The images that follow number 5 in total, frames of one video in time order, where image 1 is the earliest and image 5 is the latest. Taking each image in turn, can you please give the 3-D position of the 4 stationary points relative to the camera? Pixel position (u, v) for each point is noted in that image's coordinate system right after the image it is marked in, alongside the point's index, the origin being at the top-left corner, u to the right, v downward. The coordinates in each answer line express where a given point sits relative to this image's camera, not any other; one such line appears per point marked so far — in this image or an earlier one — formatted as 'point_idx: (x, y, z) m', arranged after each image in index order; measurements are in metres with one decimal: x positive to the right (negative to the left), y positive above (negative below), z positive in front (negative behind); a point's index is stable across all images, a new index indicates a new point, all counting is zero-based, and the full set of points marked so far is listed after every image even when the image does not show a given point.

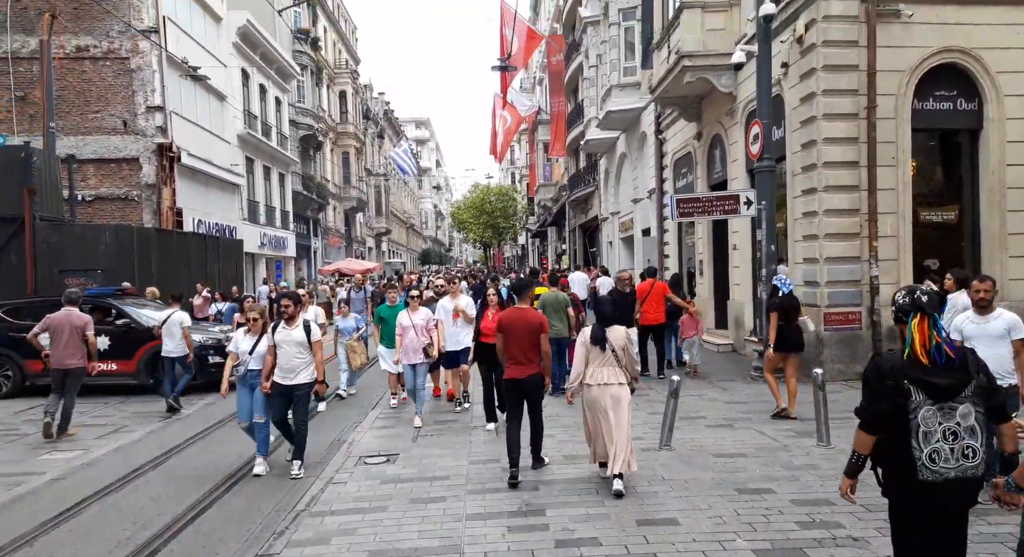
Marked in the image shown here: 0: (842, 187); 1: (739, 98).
0: (+4.4, +1.2, +11.9) m
1: (+3.9, +3.1, +15.5) m
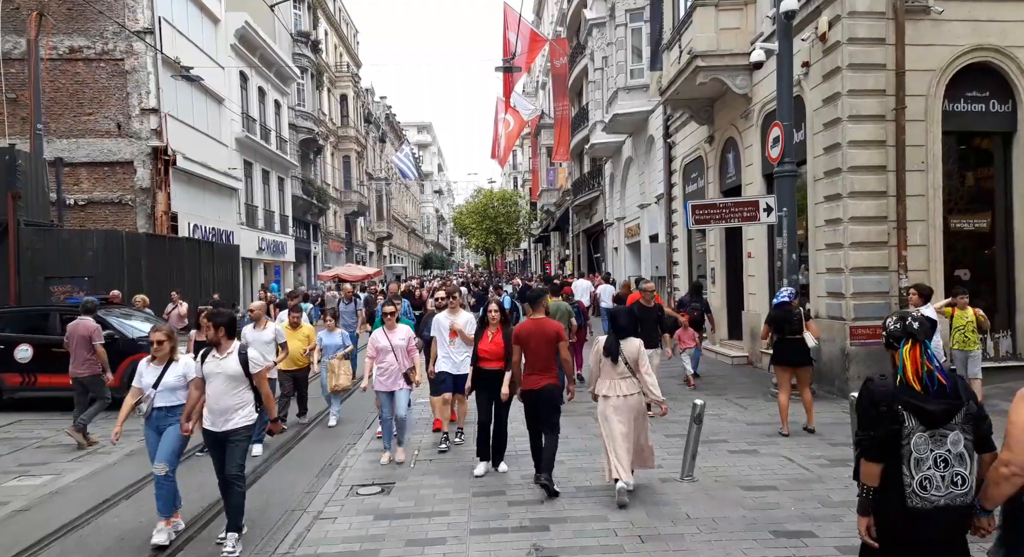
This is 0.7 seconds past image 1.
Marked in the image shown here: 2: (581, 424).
0: (+4.5, +1.1, +11.2) m
1: (+4.0, +3.0, +14.9) m
2: (+0.8, -1.7, +10.1) m
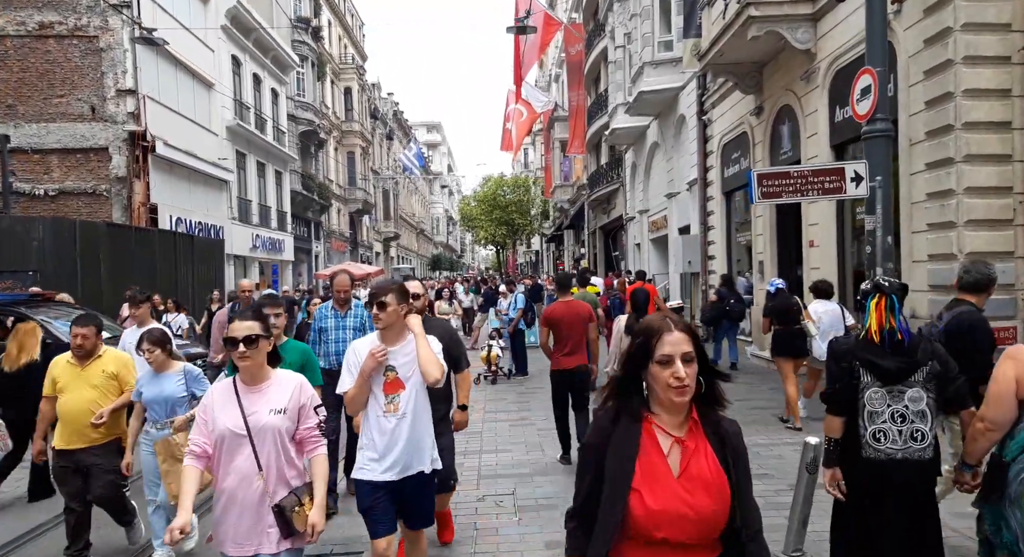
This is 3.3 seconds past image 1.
0: (+4.6, +1.2, +8.7) m
1: (+4.2, +3.1, +12.4) m
2: (+0.9, -1.5, +7.7) m
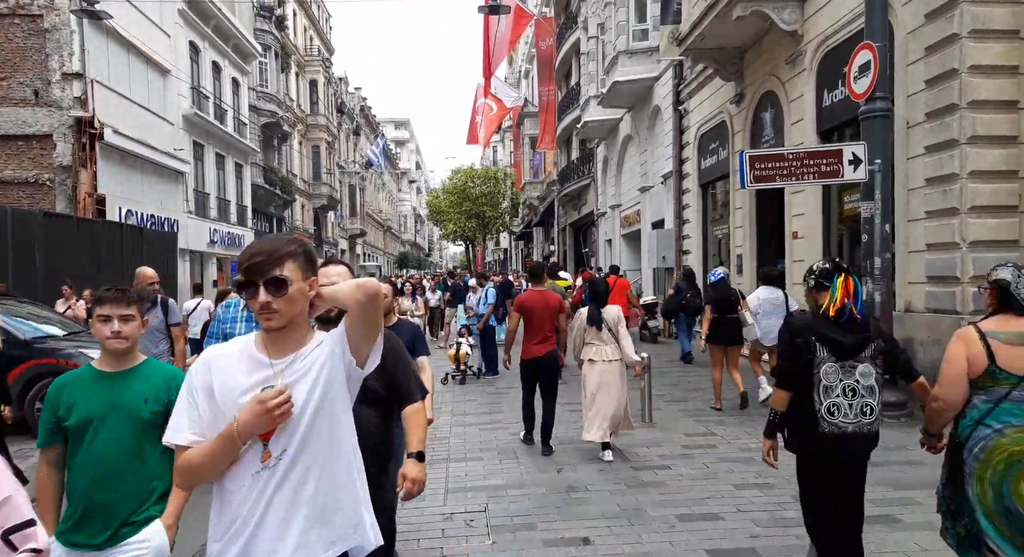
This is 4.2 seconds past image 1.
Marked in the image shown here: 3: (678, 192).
0: (+4.4, +1.3, +8.2) m
1: (+3.9, +3.2, +11.8) m
2: (+0.7, -1.4, +7.0) m
3: (+3.4, +1.8, +18.5) m
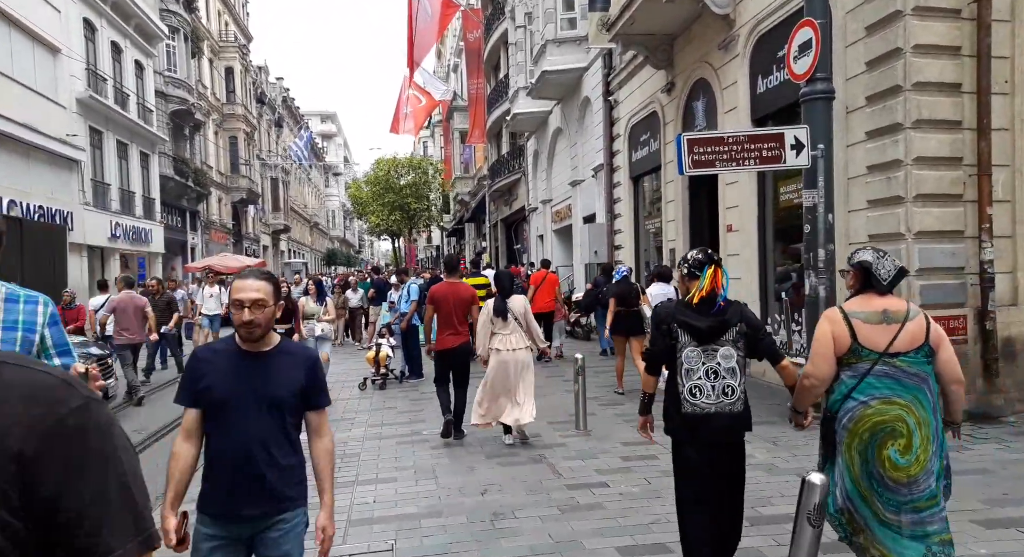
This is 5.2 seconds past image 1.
0: (+3.7, +1.3, +7.8) m
1: (+2.9, +3.2, +11.3) m
2: (+0.1, -1.4, +6.3) m
3: (+2.0, +1.9, +17.9) m
